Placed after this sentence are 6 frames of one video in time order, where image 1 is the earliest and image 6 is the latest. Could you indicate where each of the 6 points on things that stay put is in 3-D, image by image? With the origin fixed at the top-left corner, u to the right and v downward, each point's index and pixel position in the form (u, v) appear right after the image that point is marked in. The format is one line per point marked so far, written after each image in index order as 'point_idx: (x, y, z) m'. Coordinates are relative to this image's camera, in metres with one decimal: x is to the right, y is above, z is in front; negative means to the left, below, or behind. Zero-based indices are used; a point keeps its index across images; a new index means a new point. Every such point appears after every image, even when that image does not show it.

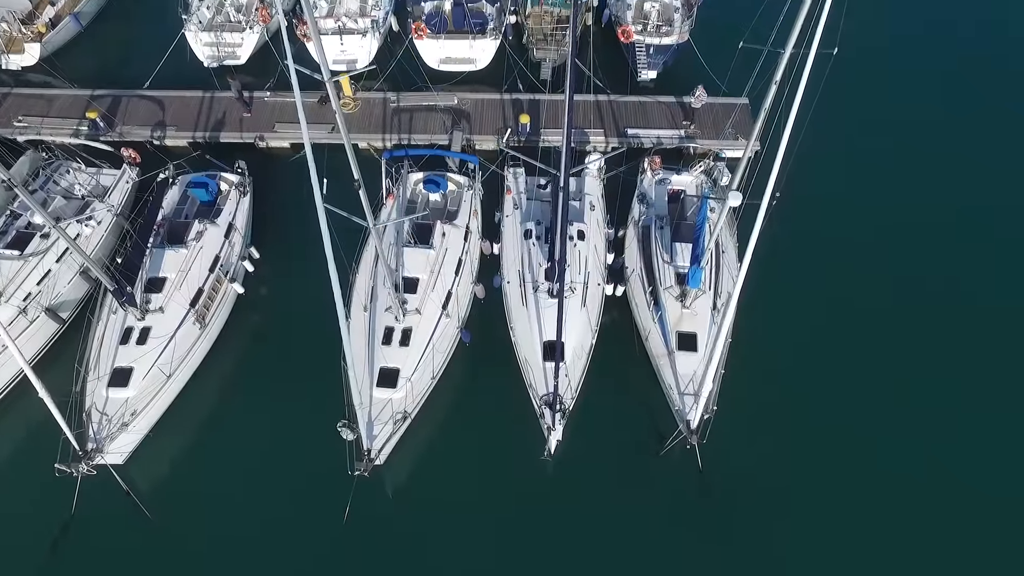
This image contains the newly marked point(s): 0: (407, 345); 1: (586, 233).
0: (-2.8, -1.5, +16.1) m
1: (+2.2, +1.7, +18.0) m
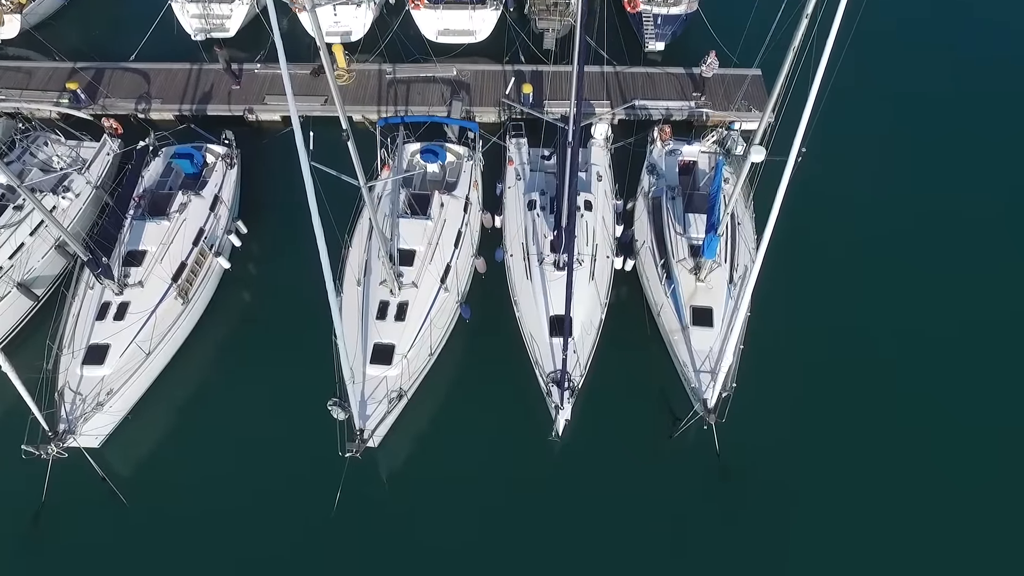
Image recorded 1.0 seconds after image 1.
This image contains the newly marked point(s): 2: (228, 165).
0: (-2.7, -0.8, +15.0) m
1: (+2.3, +2.4, +17.0) m
2: (-8.8, +3.8, +18.6) m
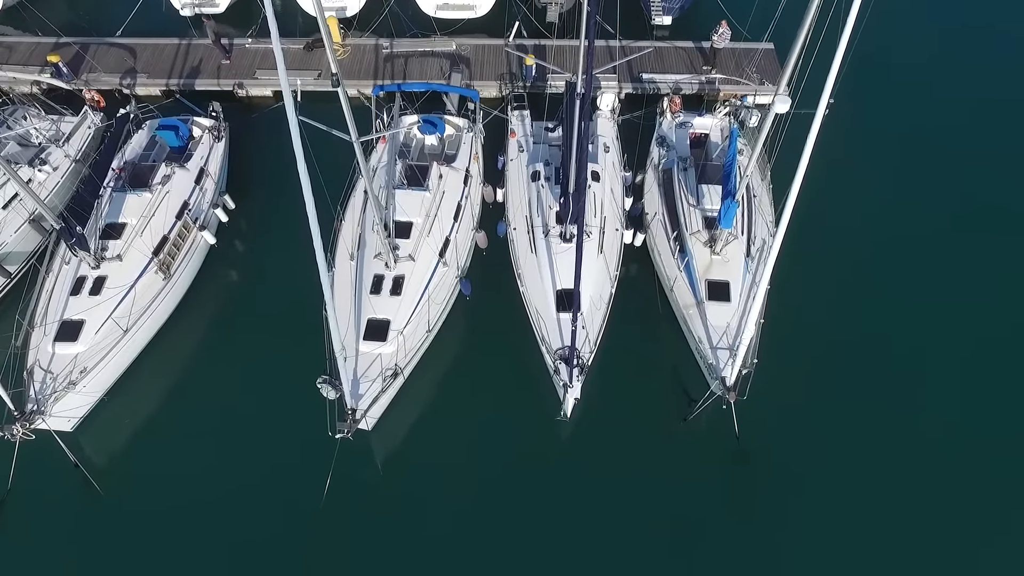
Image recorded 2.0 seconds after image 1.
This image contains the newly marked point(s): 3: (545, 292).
0: (-2.7, -0.2, +14.1) m
1: (+2.4, +3.1, +16.1) m
2: (-8.8, +4.4, +17.6) m
3: (+0.8, -0.1, +14.2) m
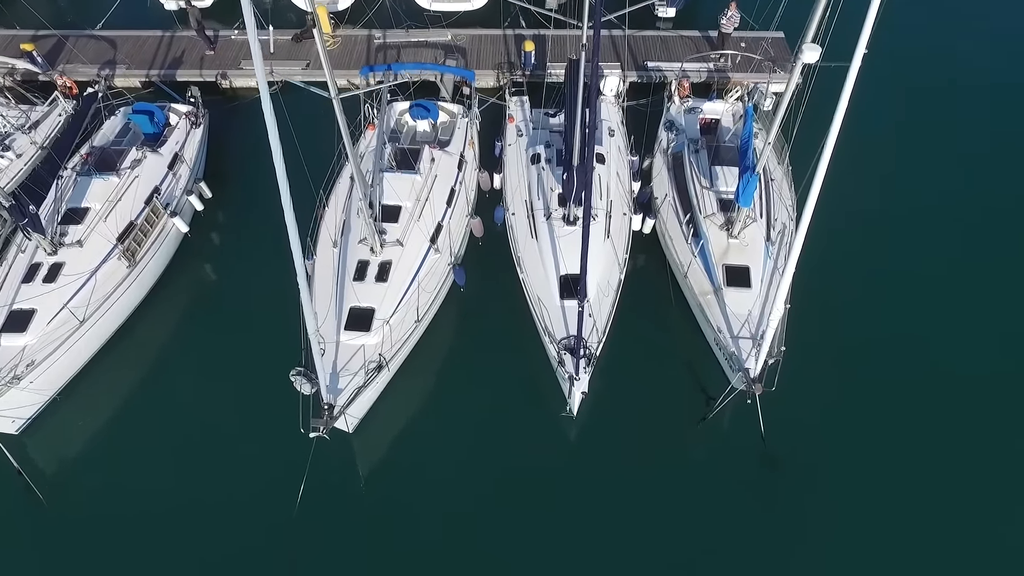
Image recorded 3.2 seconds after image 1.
0: (-2.7, +0.1, +12.7) m
1: (+2.3, +3.3, +14.9) m
2: (-8.8, +4.5, +16.5) m
3: (+0.8, +0.2, +12.9) m
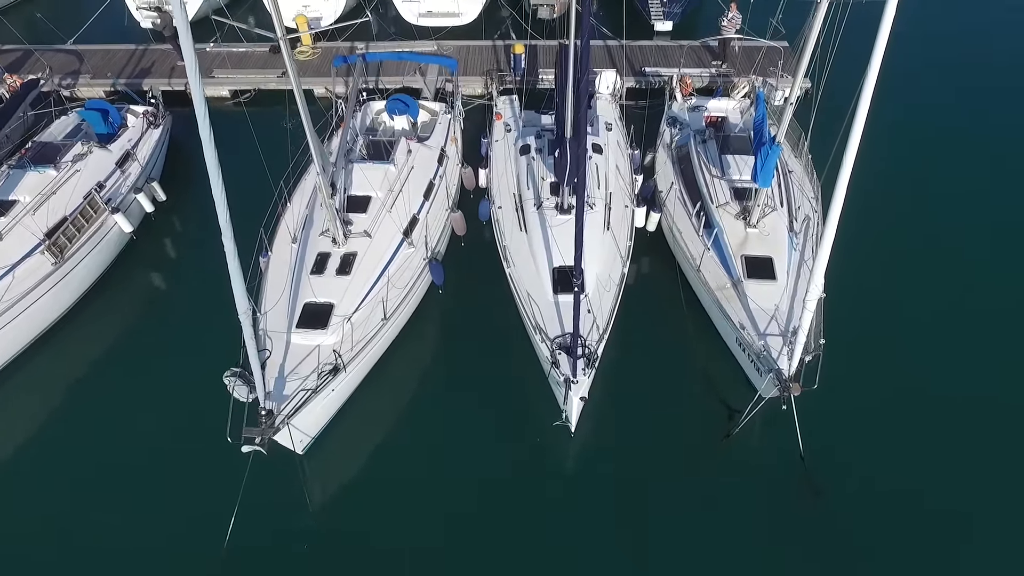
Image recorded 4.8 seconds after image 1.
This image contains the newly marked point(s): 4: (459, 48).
0: (-3.0, +0.2, +10.9) m
1: (+2.0, +3.1, +13.4) m
2: (-9.1, +4.1, +15.1) m
3: (+0.5, +0.3, +11.1) m
4: (-1.7, +7.6, +19.0) m
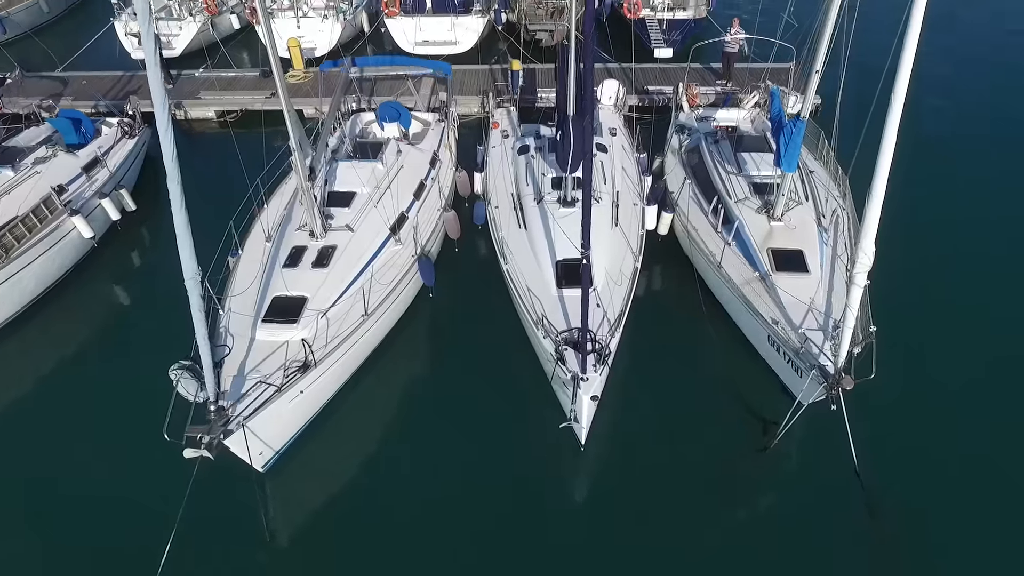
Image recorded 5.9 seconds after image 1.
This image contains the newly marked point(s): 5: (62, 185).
0: (-3.0, +0.3, +9.6) m
1: (+2.0, +2.9, +12.5) m
2: (-9.2, +3.7, +14.2) m
3: (+0.5, +0.3, +9.9) m
4: (-1.8, +6.7, +18.6) m
5: (-9.1, +2.1, +12.2) m
